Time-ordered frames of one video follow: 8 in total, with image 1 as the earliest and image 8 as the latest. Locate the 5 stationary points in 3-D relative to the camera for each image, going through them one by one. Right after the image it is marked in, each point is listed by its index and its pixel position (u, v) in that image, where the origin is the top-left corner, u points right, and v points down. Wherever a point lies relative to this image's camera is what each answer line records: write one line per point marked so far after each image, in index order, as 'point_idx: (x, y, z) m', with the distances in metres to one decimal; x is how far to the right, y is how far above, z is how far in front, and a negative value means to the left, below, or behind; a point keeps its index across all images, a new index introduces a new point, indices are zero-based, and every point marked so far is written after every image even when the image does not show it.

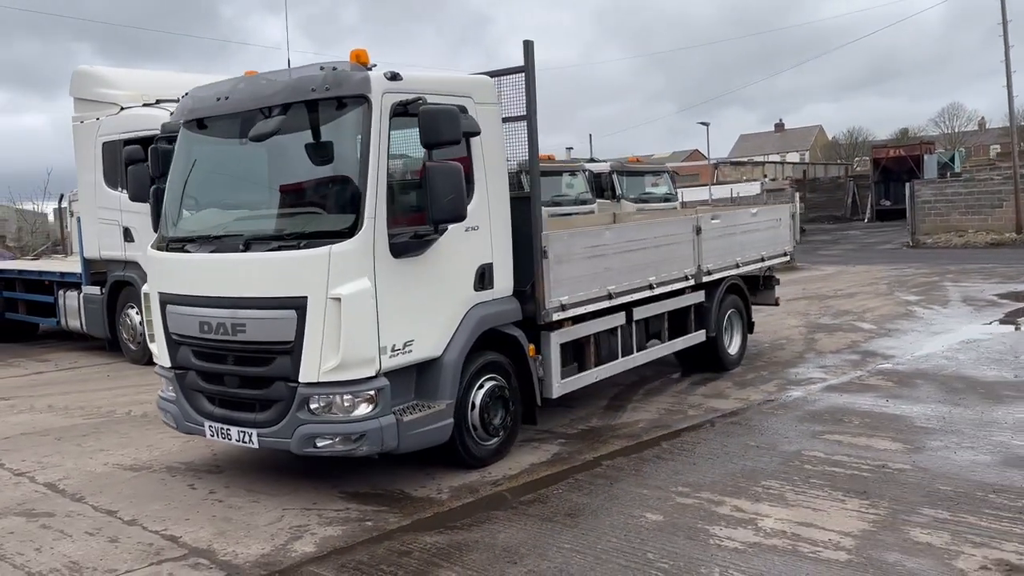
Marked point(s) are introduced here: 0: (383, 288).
0: (-0.8, 0.0, +5.0) m
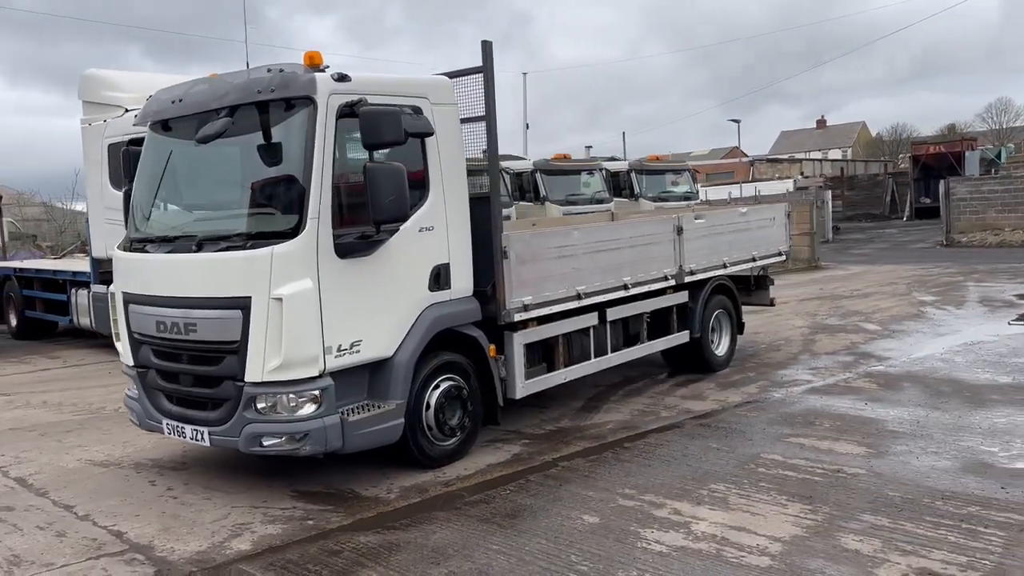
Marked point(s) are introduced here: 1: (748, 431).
0: (-1.1, 0.0, +5.0) m
1: (+1.8, -1.1, +6.5) m
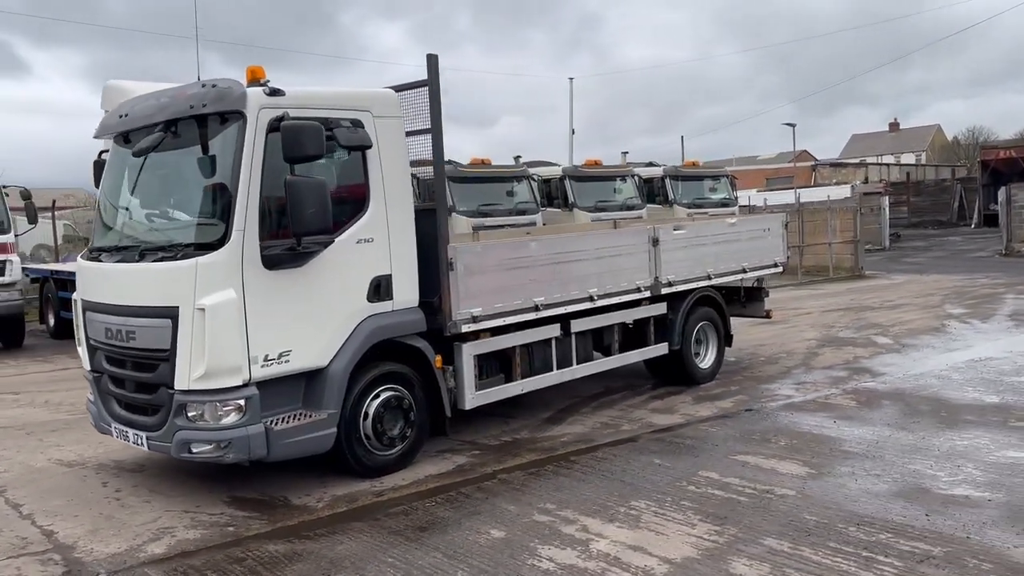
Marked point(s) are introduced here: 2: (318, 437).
0: (-1.6, -0.1, +5.2) m
1: (+1.4, -1.2, +6.4) m
2: (-1.3, -1.0, +5.4) m
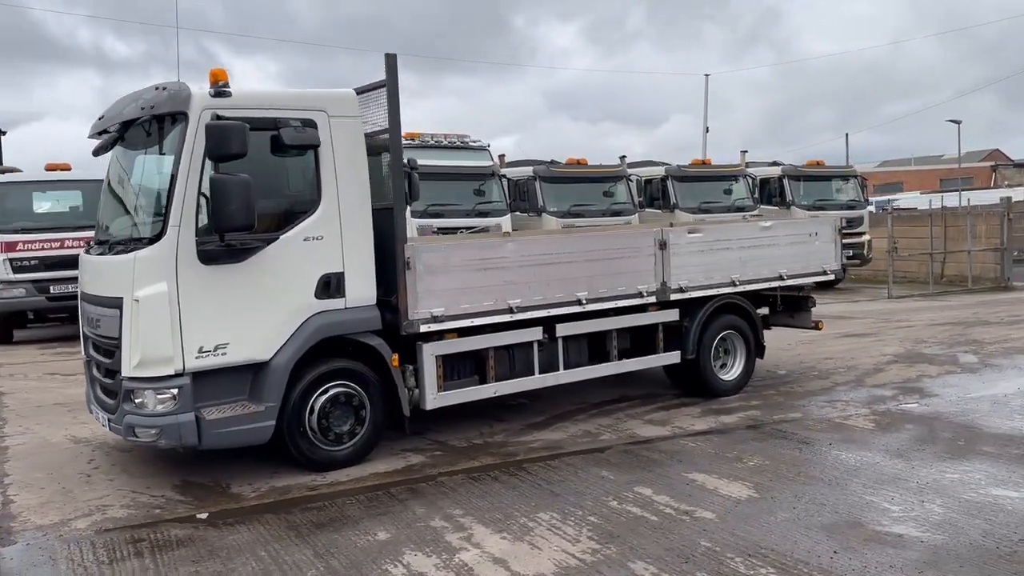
0: (-2.0, 0.0, +5.4) m
1: (+1.1, -1.2, +6.0) m
2: (-1.7, -0.9, +5.6) m
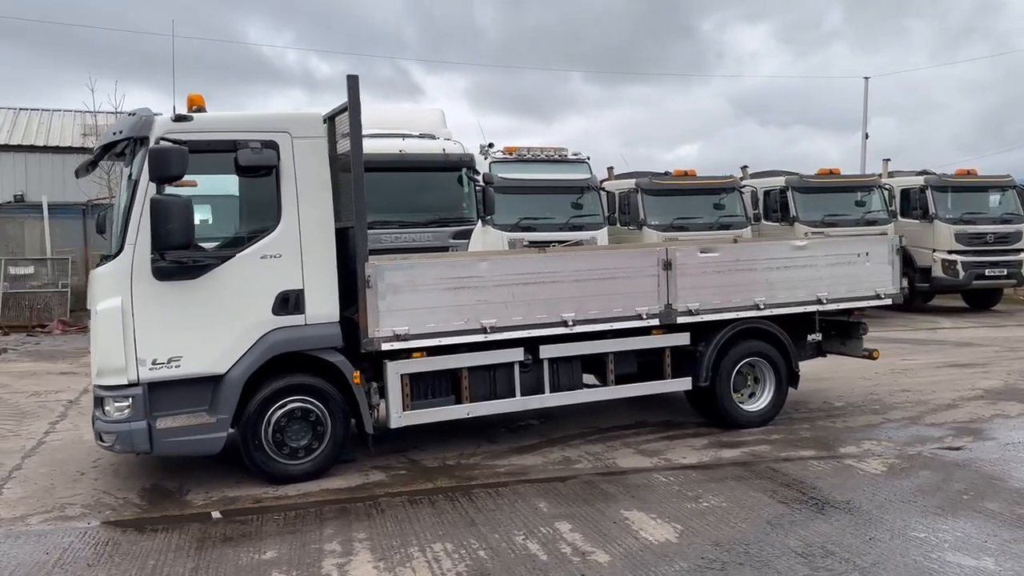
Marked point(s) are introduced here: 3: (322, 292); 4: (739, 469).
0: (-2.4, -0.1, +5.7) m
1: (+0.7, -1.4, +5.7) m
2: (-2.1, -1.0, +5.8) m
3: (-1.4, 0.0, +6.1) m
4: (+1.7, -1.3, +6.3) m
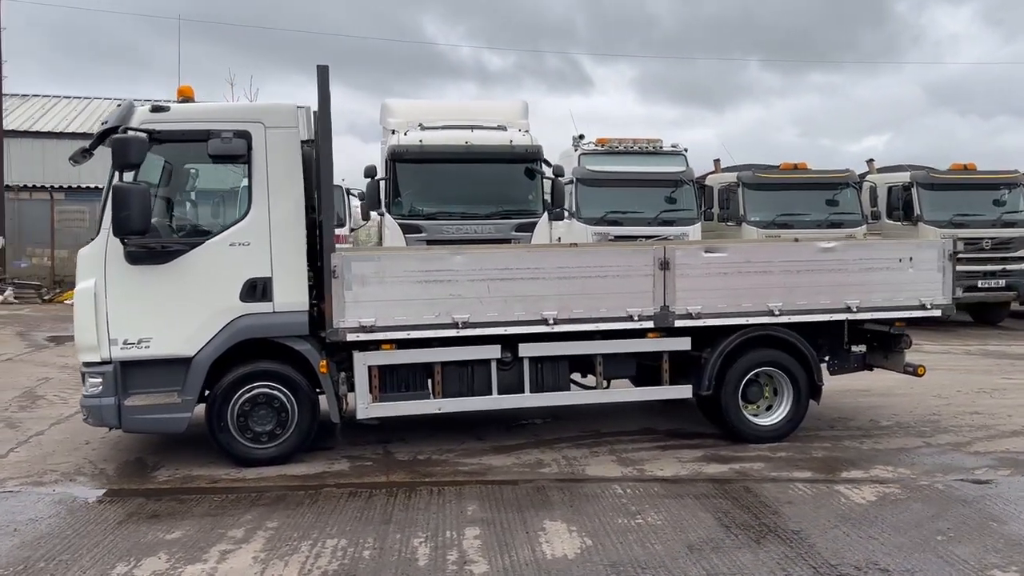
0: (-2.8, 0.0, +6.0) m
1: (+0.3, -1.4, +5.4) m
2: (-2.4, -0.9, +6.1) m
3: (-1.6, 0.0, +6.2) m
4: (+1.4, -1.4, +5.9) m
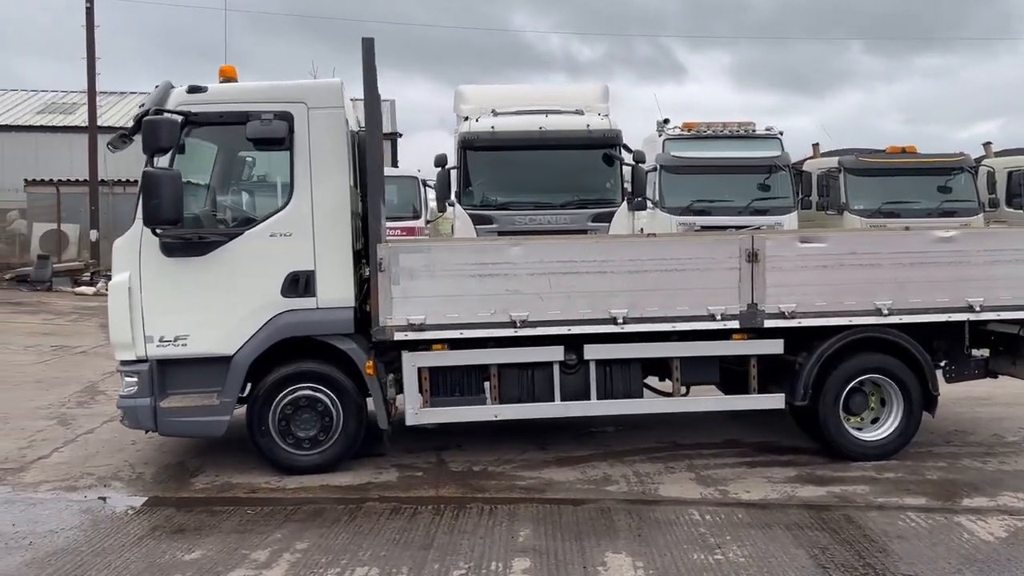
0: (-2.3, 0.0, +5.6) m
1: (+0.6, -1.3, +4.7) m
2: (-2.0, -0.9, +5.7) m
3: (-1.2, +0.1, +5.7) m
4: (+1.7, -1.3, +5.1) m
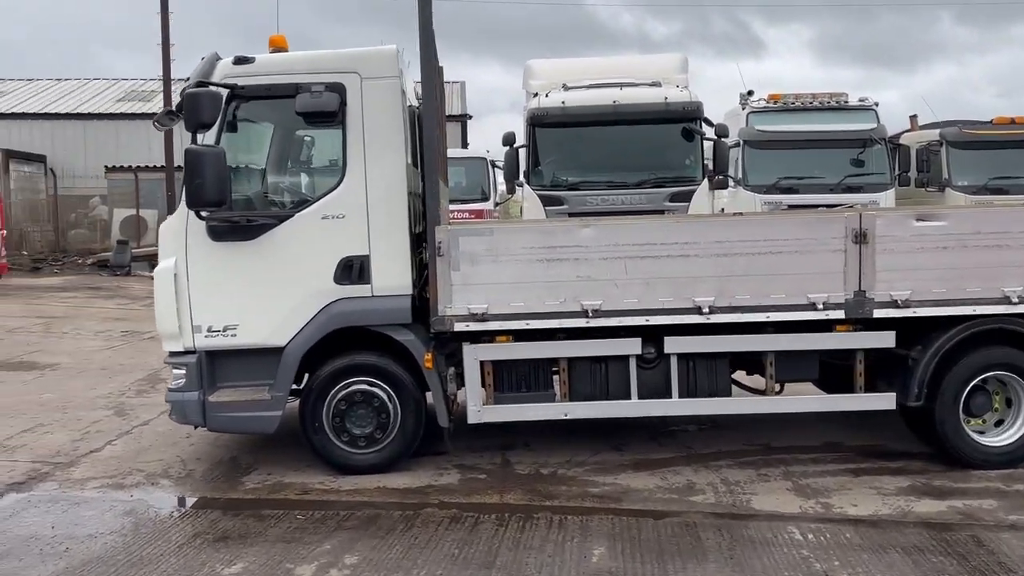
0: (-1.9, +0.1, +5.2) m
1: (+1.0, -1.3, +4.2) m
2: (-1.6, -0.8, +5.3) m
3: (-0.7, +0.2, +5.3) m
4: (+2.1, -1.3, +4.4) m
